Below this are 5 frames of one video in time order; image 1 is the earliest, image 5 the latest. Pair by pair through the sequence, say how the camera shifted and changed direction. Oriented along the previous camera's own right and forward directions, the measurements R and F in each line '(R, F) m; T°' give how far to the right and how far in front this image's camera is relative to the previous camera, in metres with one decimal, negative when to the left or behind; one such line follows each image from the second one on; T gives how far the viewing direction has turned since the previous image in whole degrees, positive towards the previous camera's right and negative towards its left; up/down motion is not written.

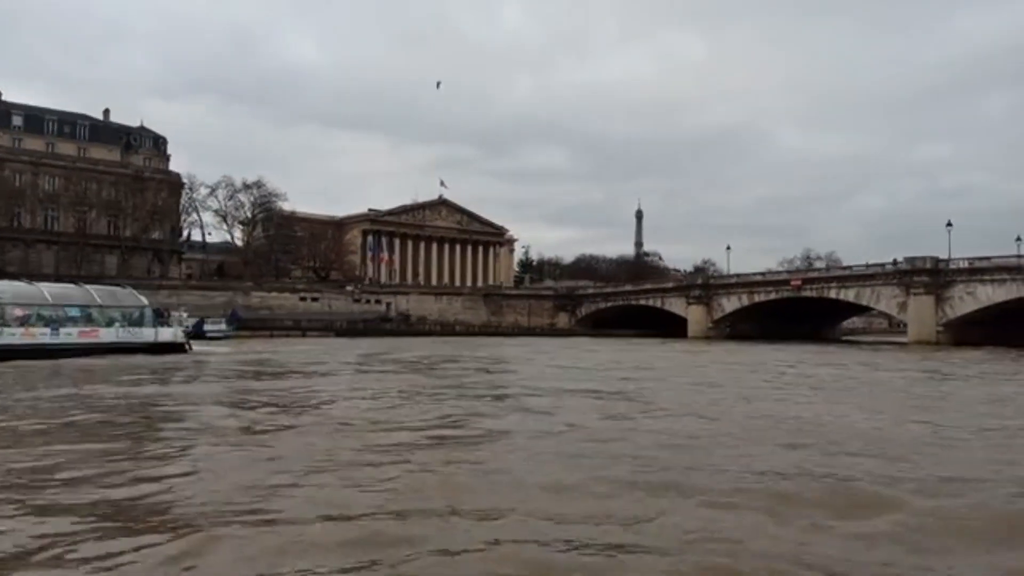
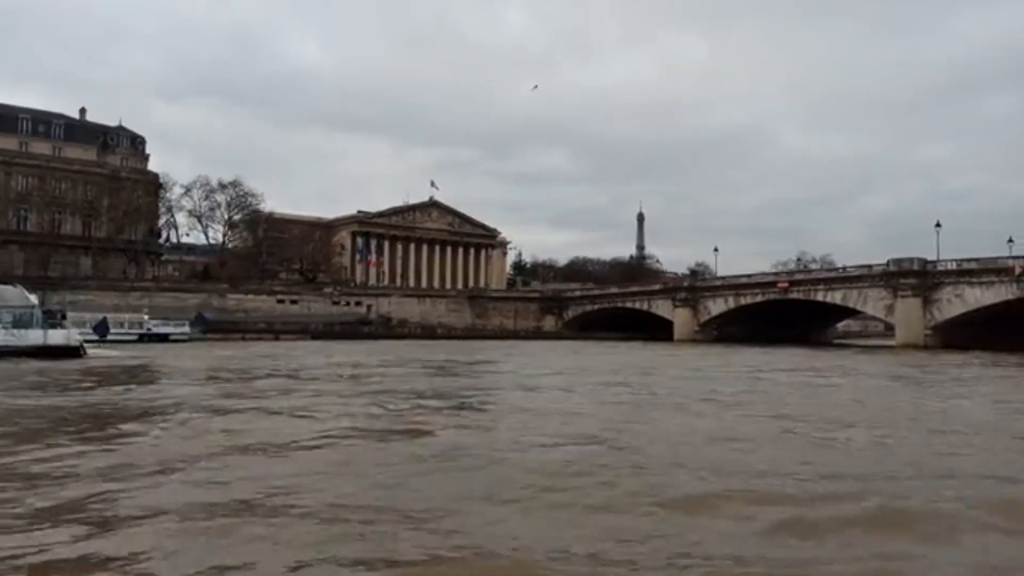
(+1.5, +1.4) m; 0°
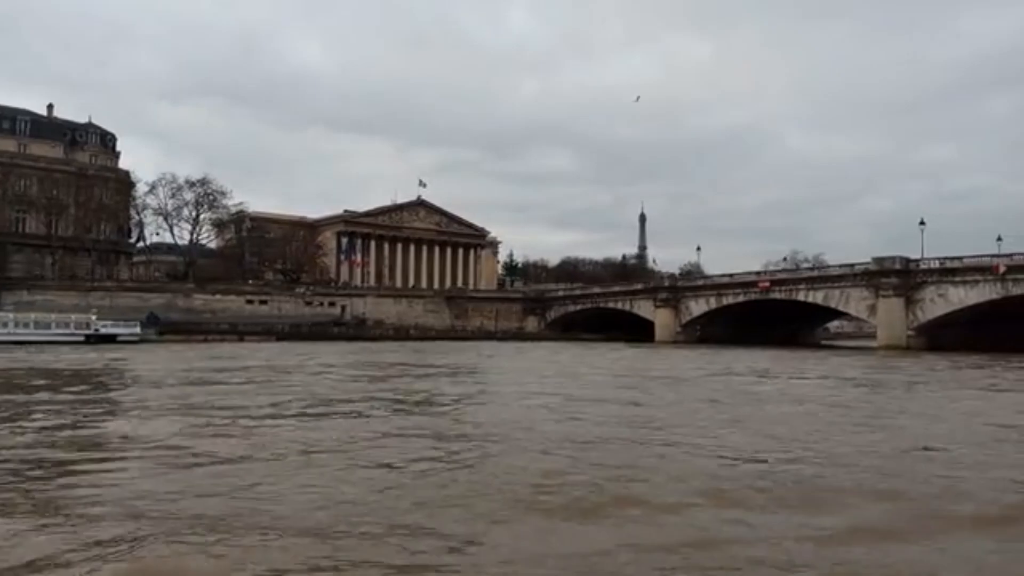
(+1.9, +1.7) m; 0°
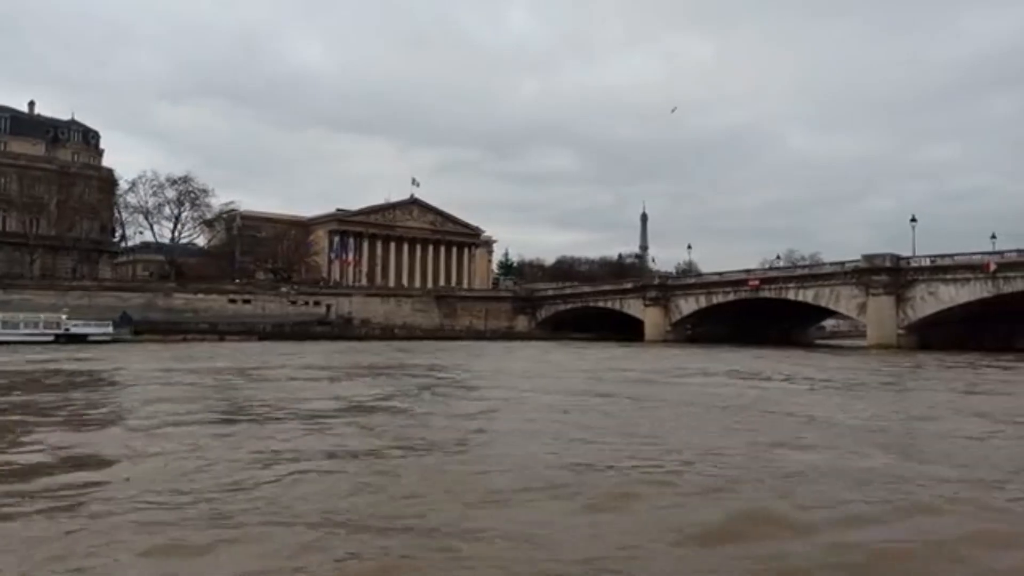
(+1.1, +1.0) m; 0°
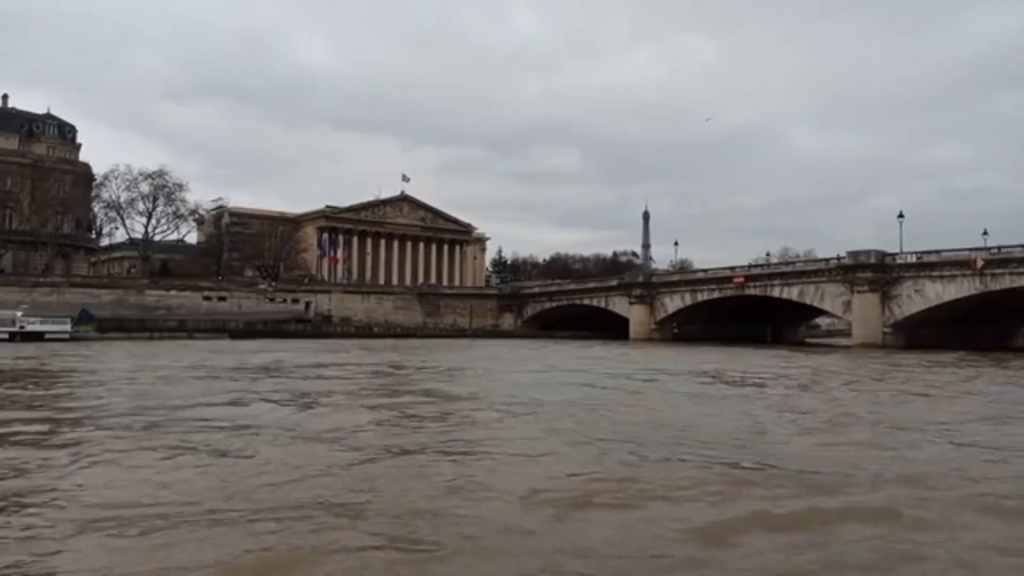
(+1.5, +1.4) m; 0°
